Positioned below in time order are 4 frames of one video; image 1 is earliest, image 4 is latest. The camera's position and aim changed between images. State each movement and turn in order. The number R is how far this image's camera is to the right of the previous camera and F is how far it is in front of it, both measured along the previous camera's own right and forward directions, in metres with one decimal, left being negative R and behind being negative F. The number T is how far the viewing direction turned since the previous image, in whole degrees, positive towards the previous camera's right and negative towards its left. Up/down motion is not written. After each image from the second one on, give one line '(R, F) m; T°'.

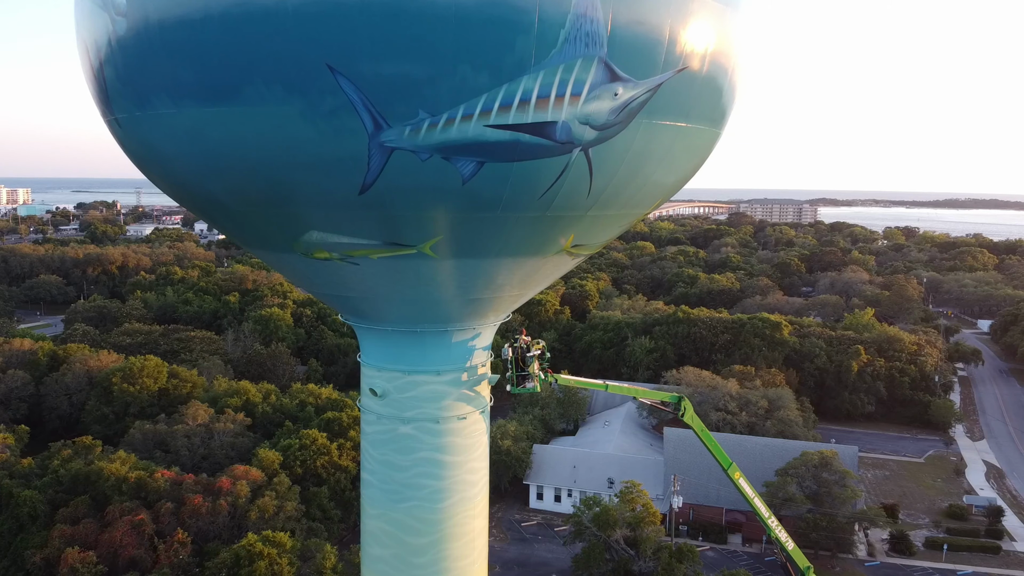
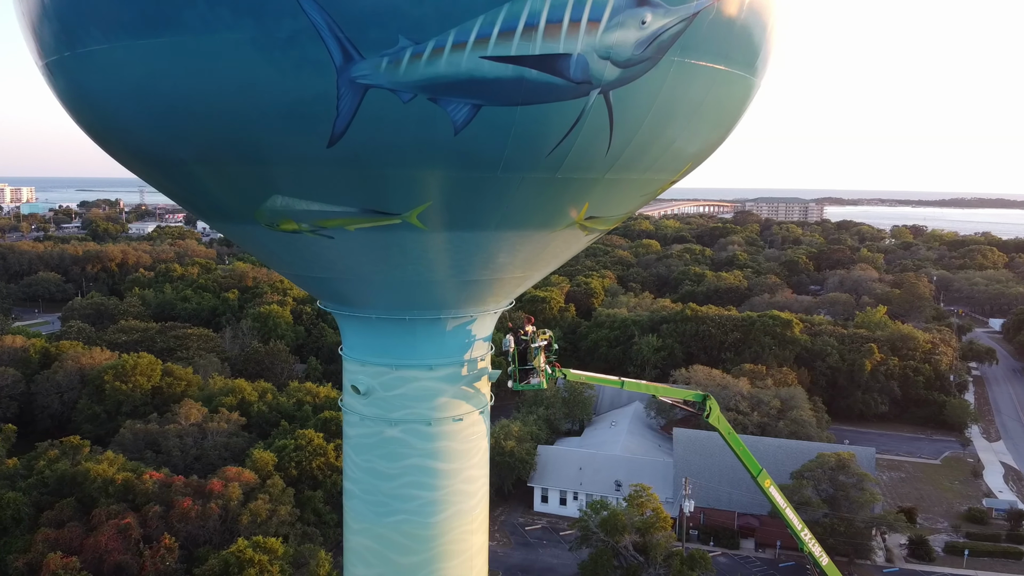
(0.0, +0.6) m; 0°
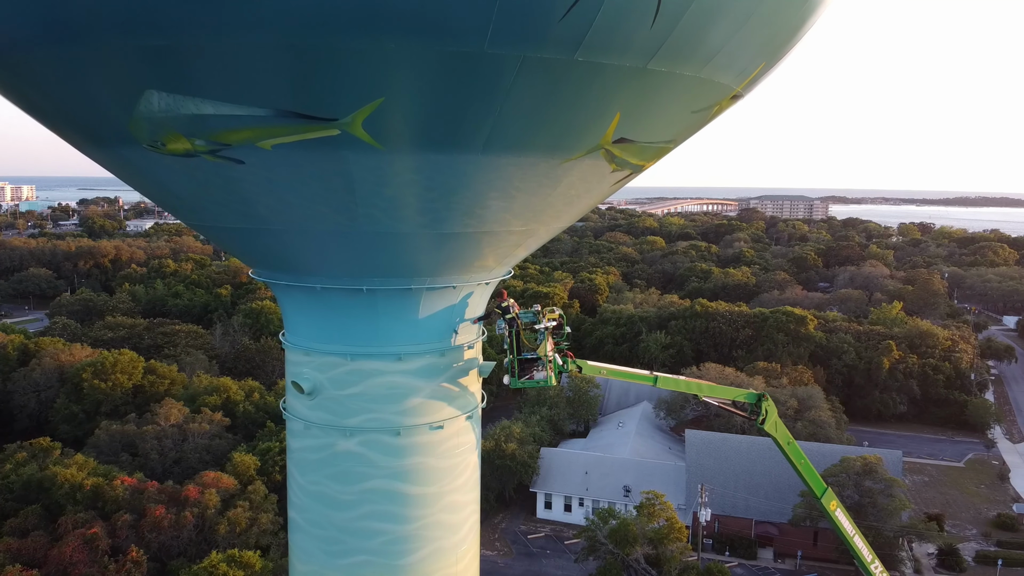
(0.0, +1.0) m; 0°
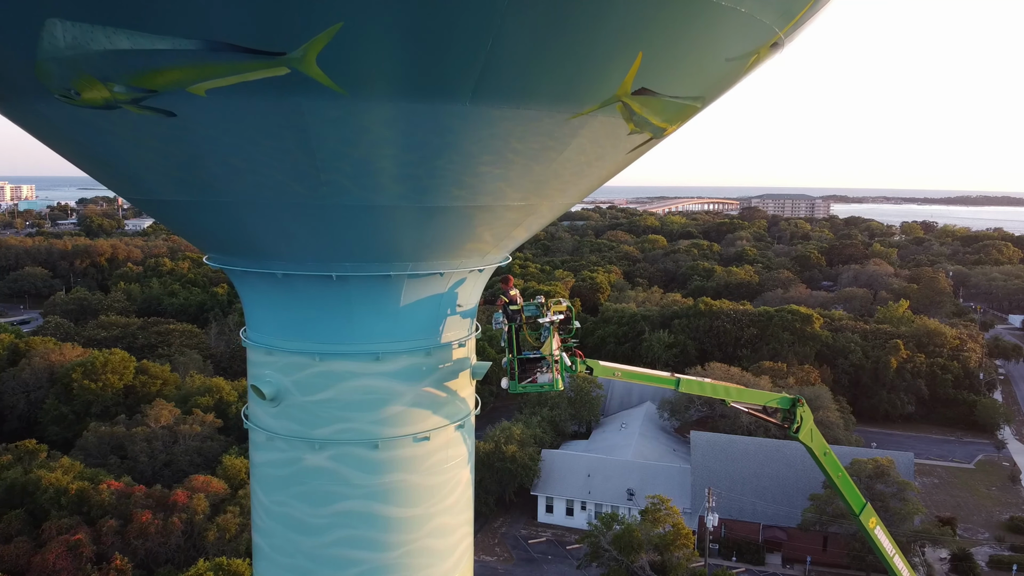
(0.0, +0.4) m; 0°
